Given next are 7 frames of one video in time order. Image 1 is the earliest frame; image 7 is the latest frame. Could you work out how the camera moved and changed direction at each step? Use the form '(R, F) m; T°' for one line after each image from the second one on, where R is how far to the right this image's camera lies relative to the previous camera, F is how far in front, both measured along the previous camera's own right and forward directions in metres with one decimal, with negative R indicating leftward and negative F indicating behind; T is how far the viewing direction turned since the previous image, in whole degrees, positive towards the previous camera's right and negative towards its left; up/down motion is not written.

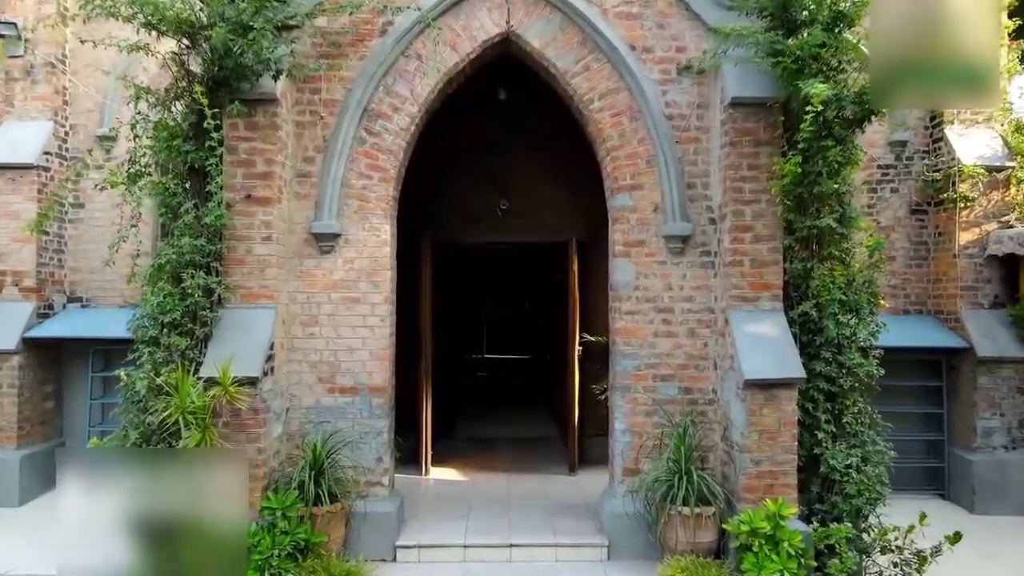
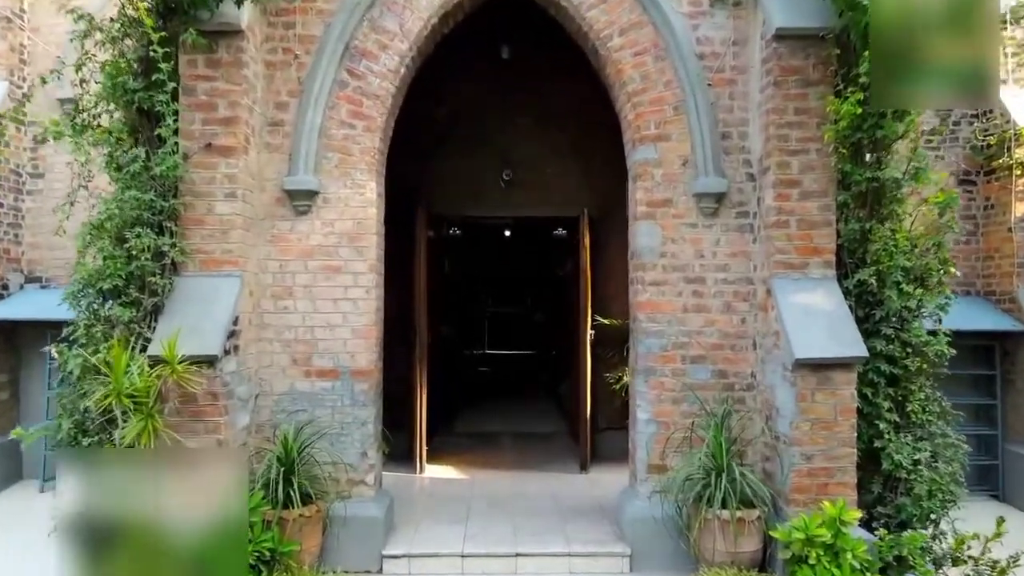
(0.0, +0.6) m; 0°
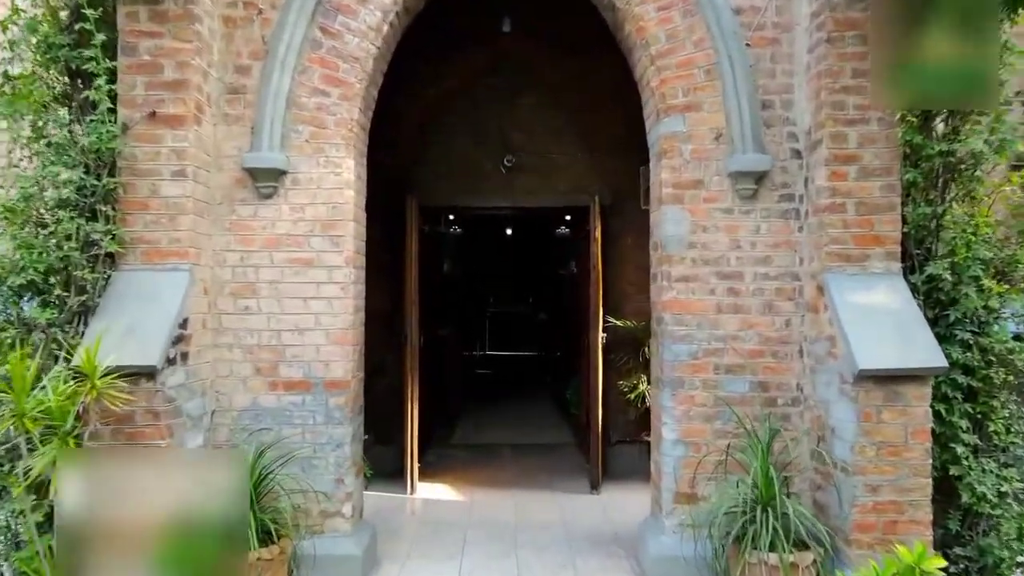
(0.0, +0.6) m; 0°
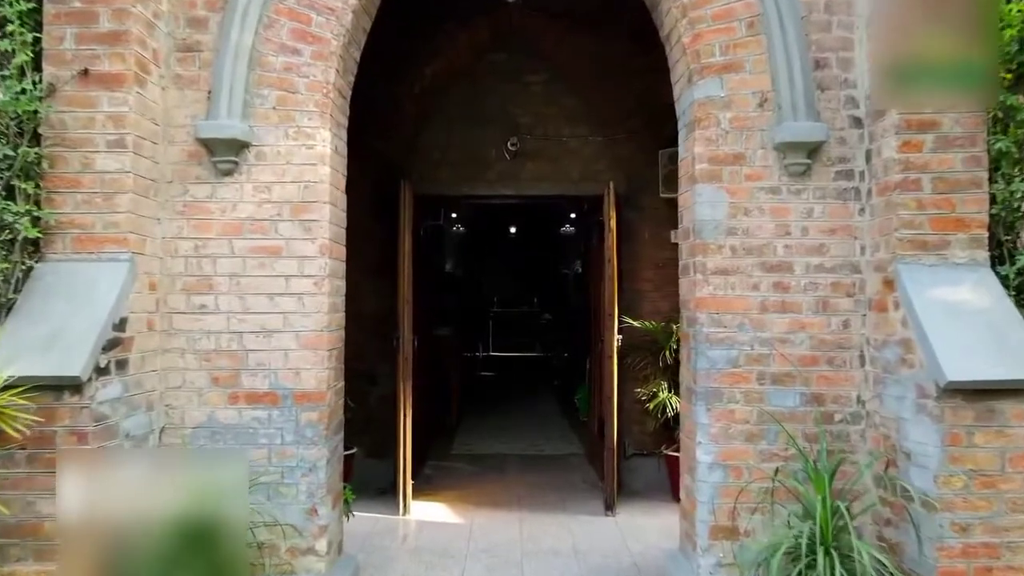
(0.0, +0.5) m; 0°
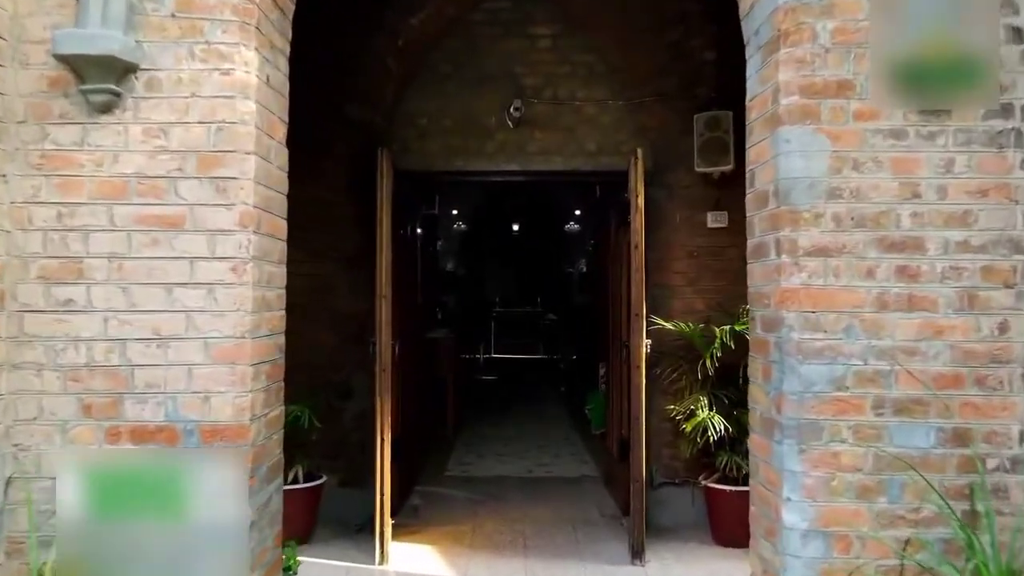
(0.0, +0.8) m; 0°
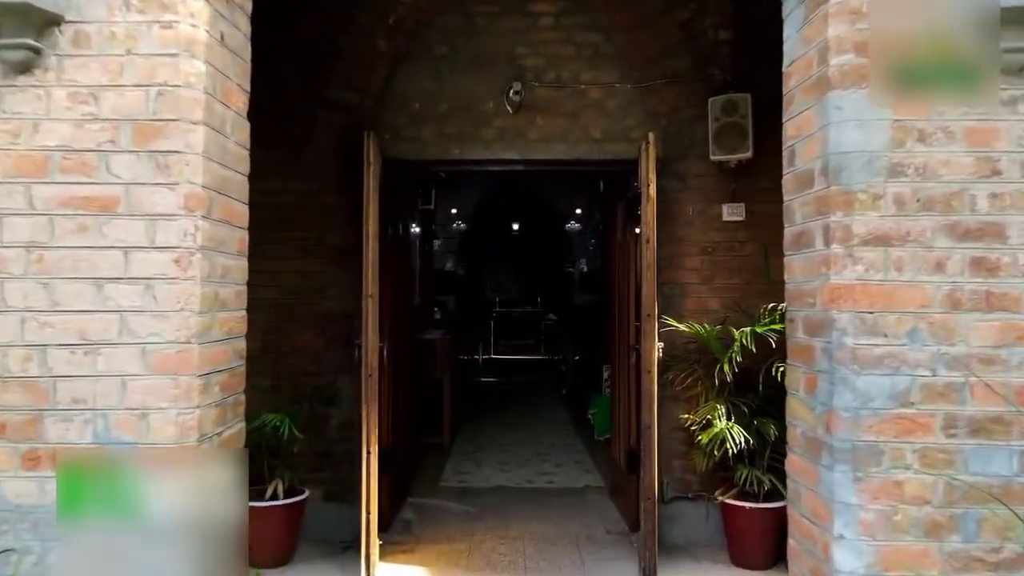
(0.0, +0.3) m; 0°
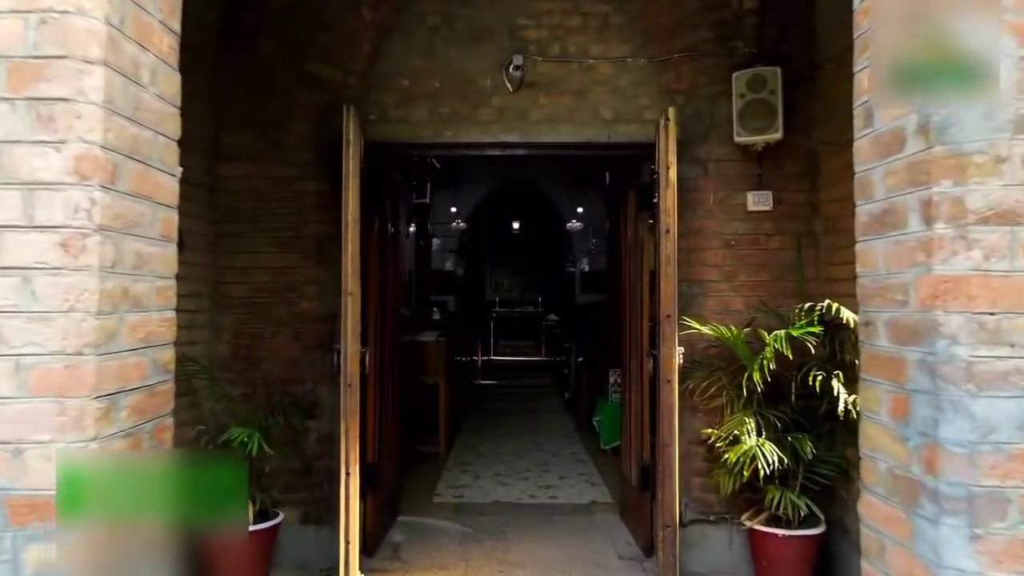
(0.0, +0.4) m; 0°
